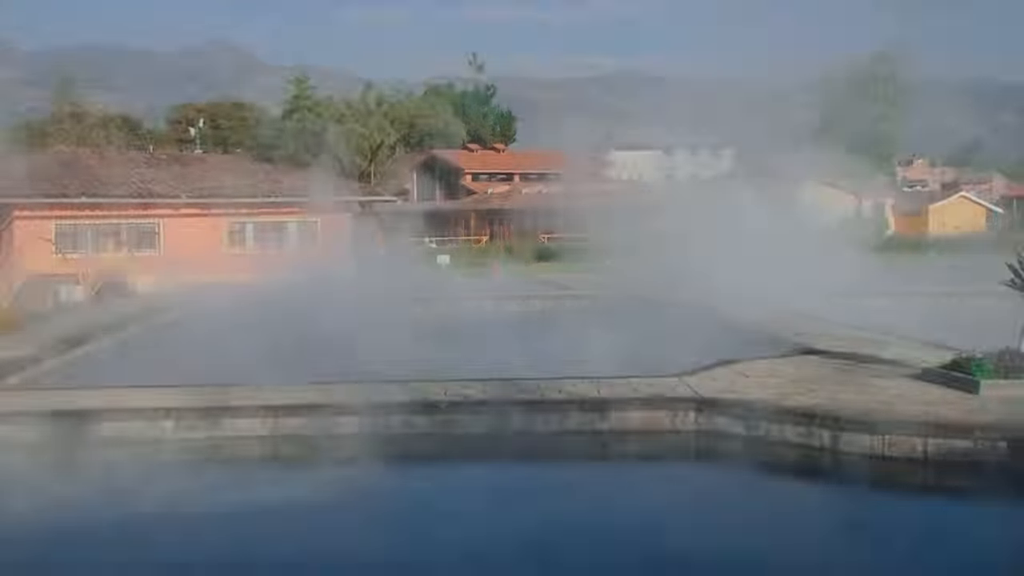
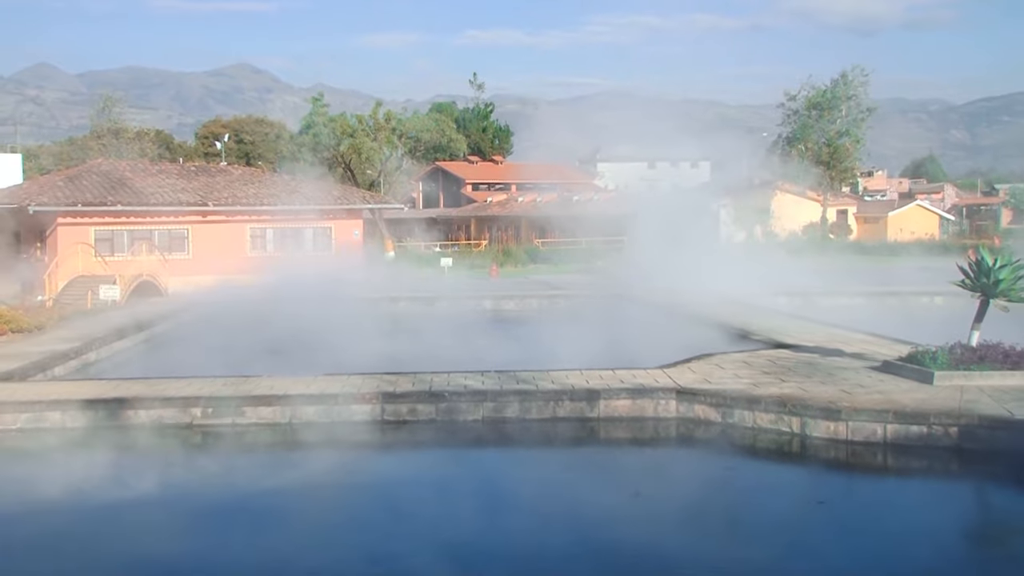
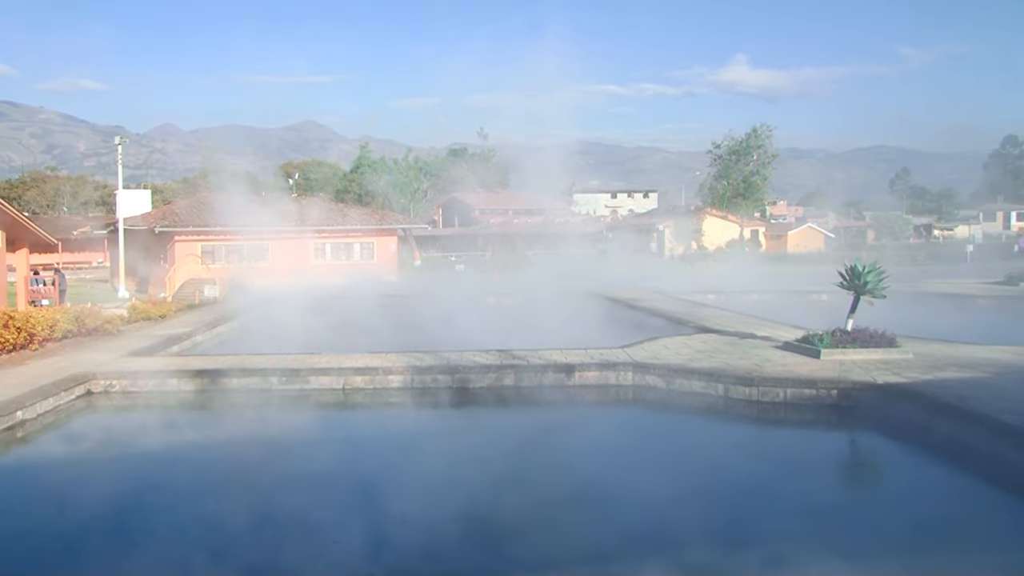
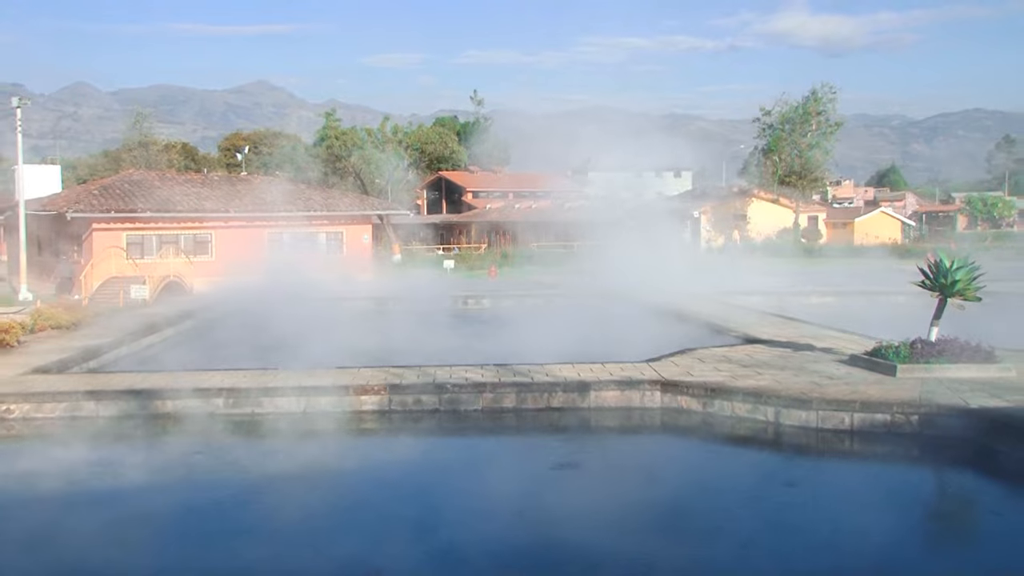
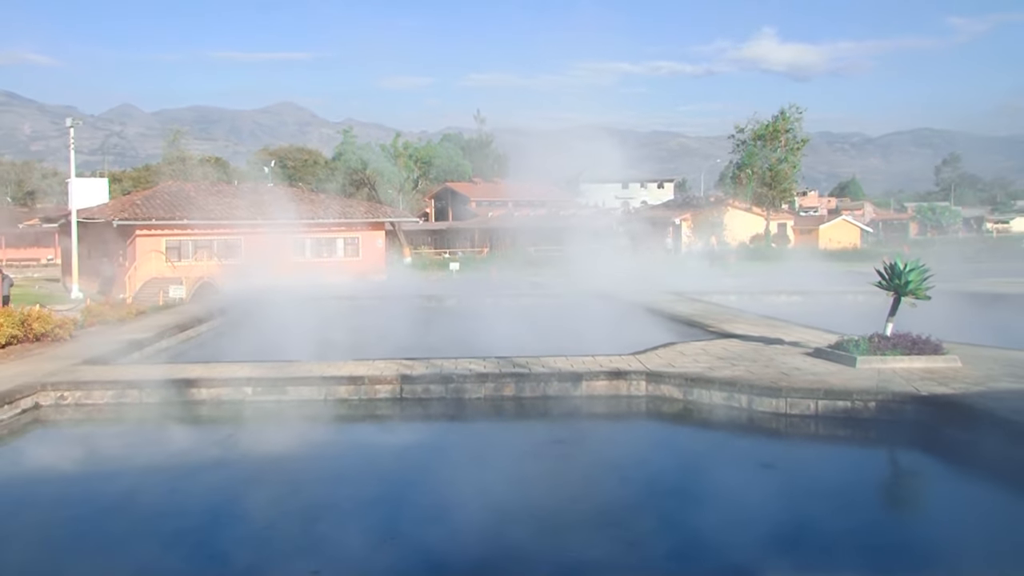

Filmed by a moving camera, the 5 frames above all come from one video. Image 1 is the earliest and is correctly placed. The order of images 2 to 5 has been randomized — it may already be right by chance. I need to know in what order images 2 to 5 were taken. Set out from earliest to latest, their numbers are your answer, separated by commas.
2, 4, 5, 3
